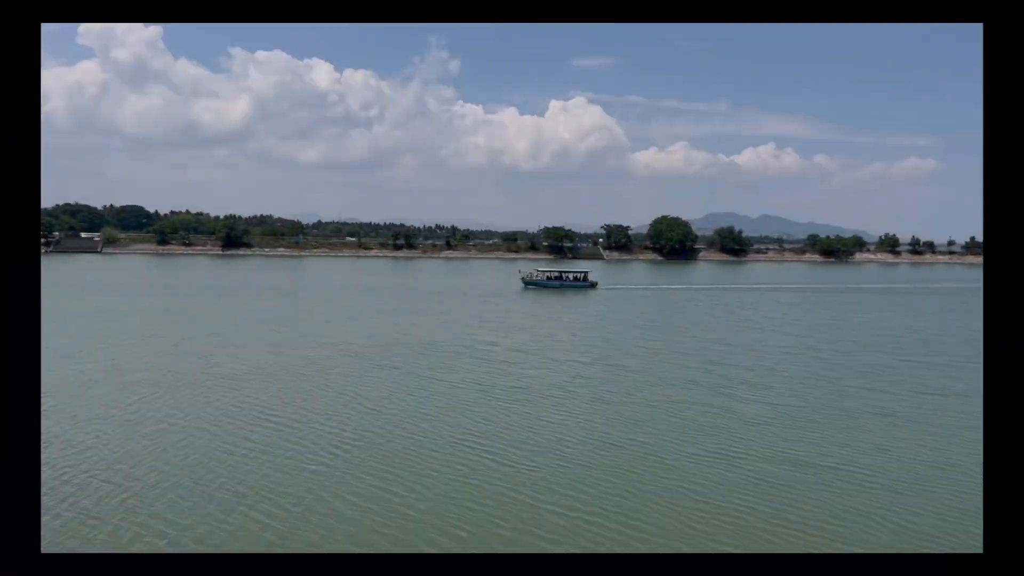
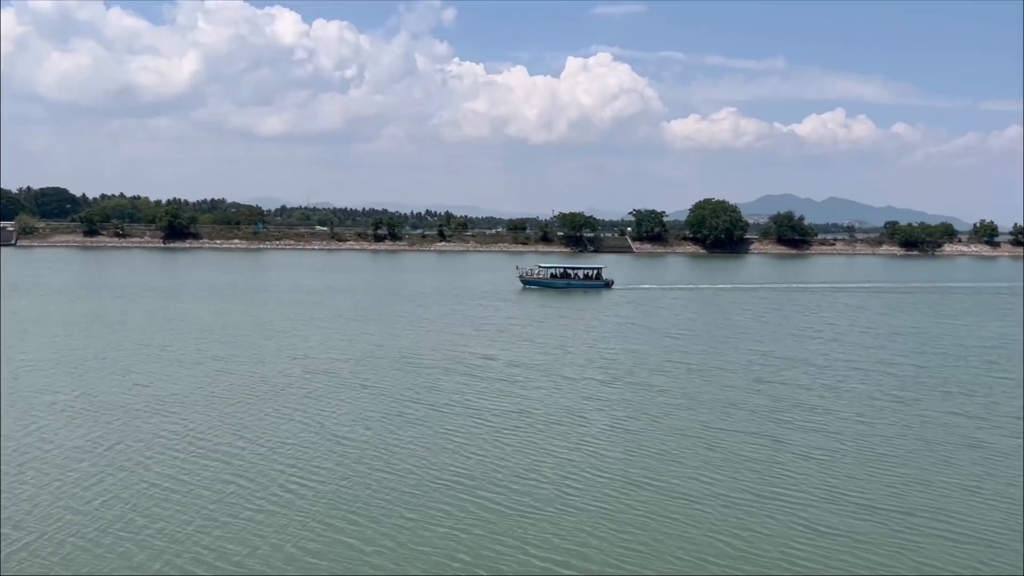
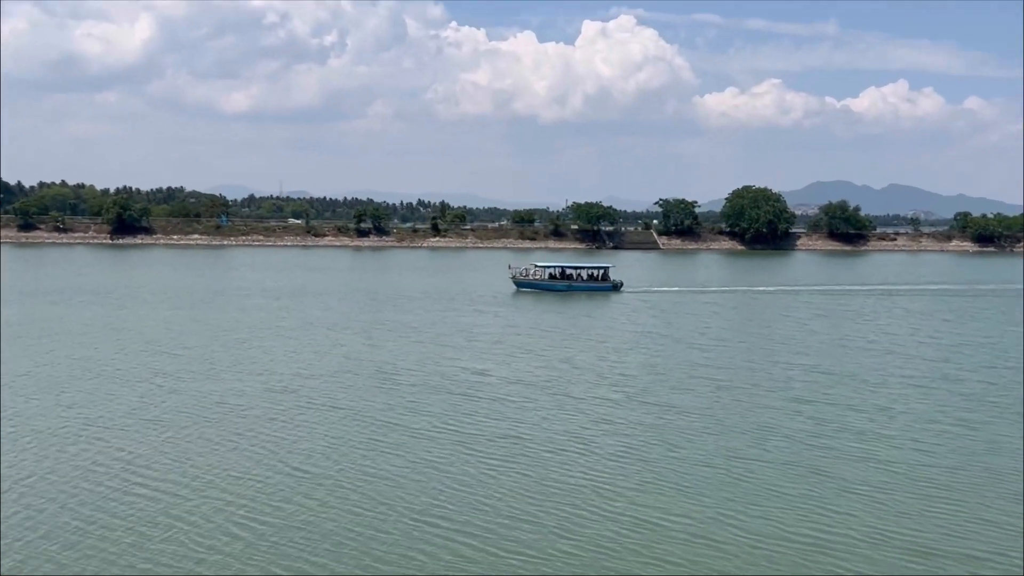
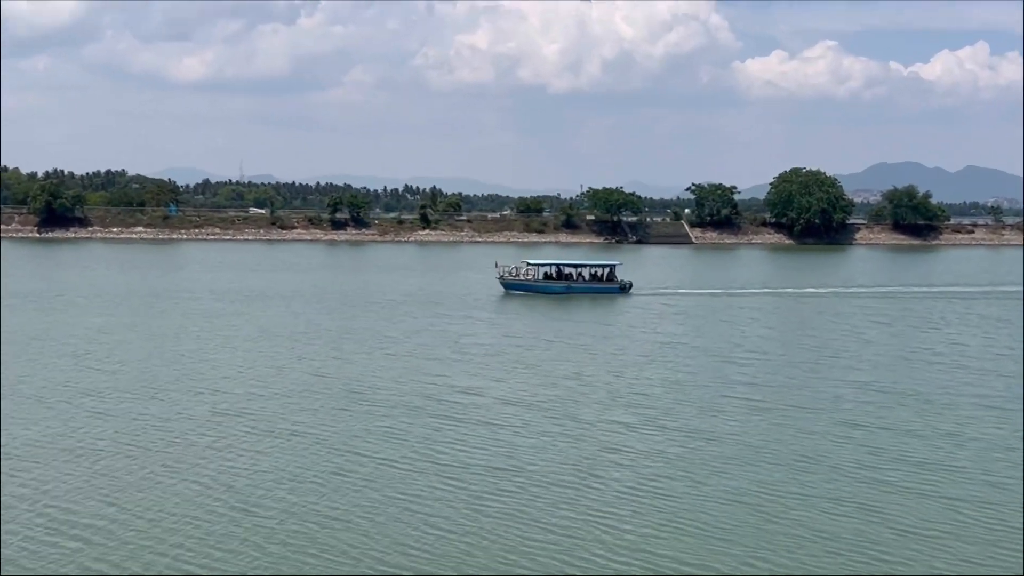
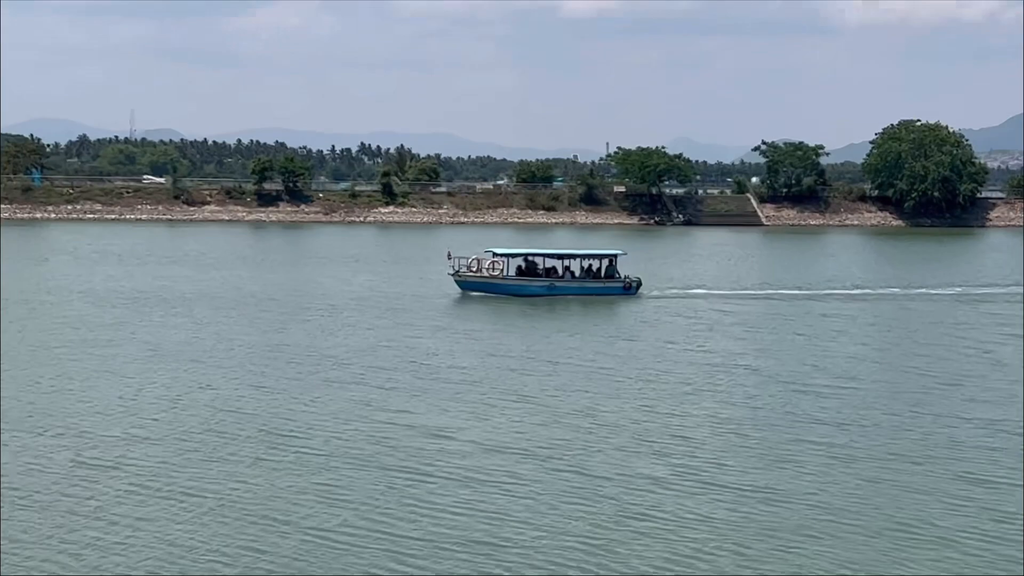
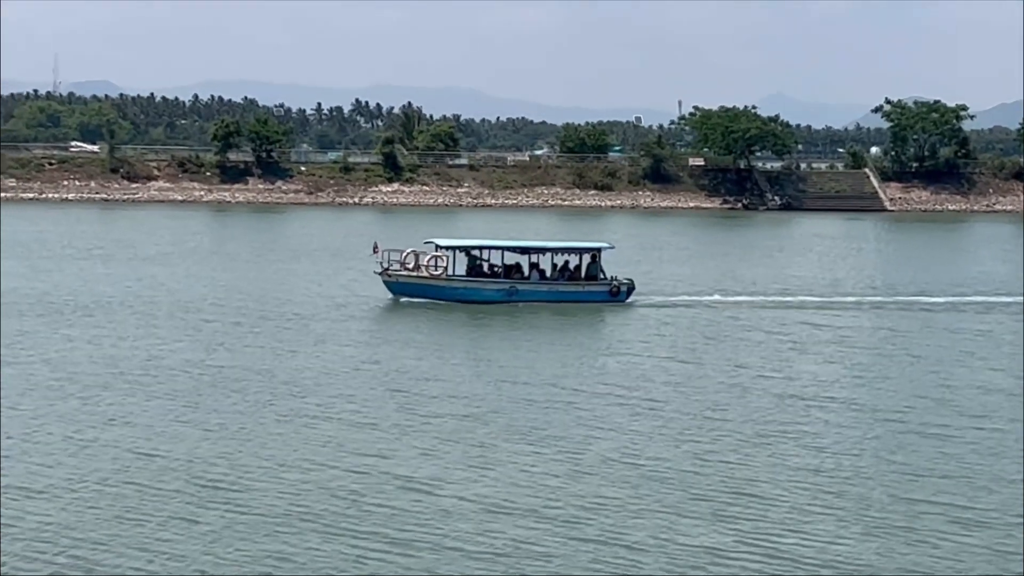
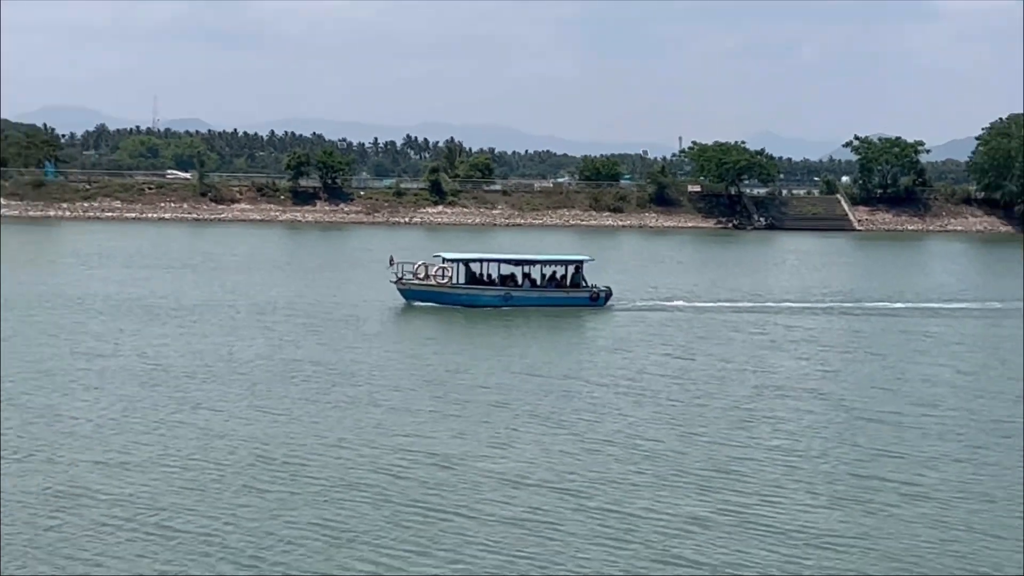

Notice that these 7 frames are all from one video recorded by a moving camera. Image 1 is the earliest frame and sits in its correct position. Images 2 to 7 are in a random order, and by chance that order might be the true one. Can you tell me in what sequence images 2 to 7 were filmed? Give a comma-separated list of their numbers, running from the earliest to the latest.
2, 3, 4, 5, 6, 7
